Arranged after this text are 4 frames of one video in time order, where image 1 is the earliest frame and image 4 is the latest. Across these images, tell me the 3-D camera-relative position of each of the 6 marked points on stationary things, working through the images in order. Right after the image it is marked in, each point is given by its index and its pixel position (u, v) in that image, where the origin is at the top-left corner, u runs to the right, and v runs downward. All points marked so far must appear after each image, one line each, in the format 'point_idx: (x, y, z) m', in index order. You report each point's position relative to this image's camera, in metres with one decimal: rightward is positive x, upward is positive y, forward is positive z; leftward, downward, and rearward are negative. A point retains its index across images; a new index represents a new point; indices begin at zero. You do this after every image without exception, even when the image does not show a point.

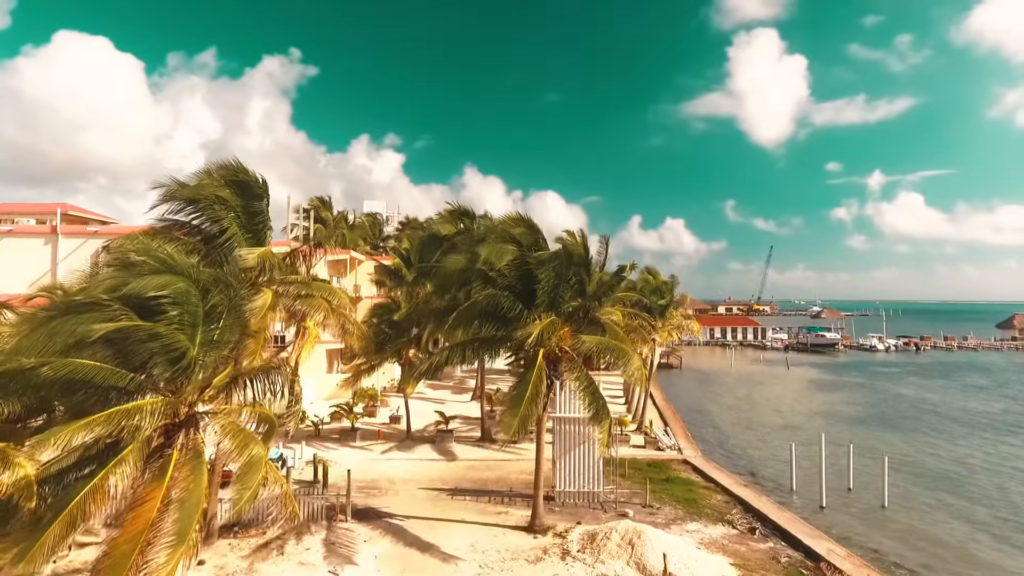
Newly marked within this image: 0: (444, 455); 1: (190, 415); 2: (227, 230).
0: (-2.6, -6.3, +19.3) m
1: (-5.4, -2.1, +8.5) m
2: (-6.6, +1.3, +11.7) m
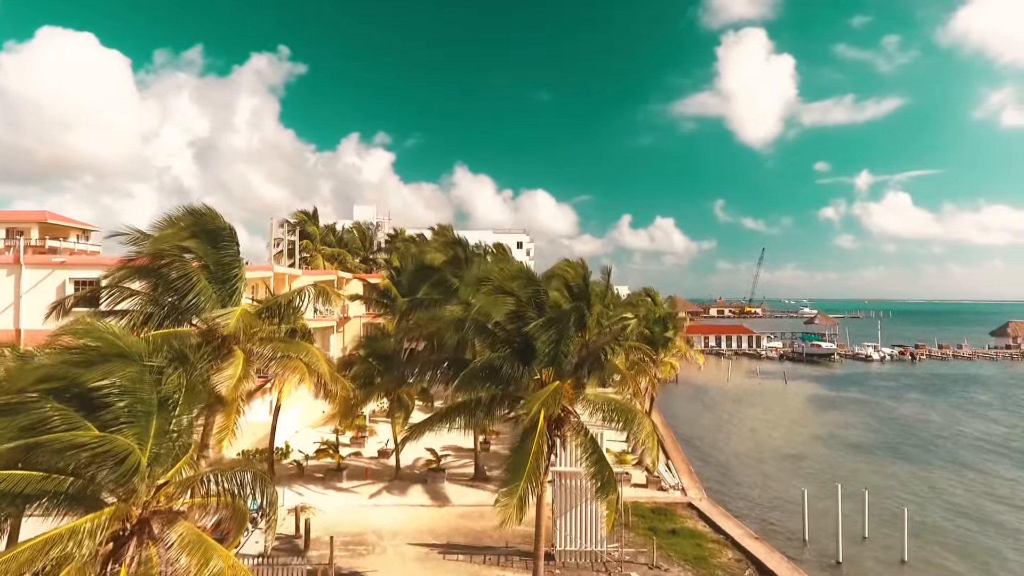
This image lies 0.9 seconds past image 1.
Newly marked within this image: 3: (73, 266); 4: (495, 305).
0: (-2.8, -7.6, +18.3) m
1: (-5.4, -3.4, +7.4) m
2: (-6.7, 0.0, +10.6) m
3: (-16.9, +0.9, +19.4) m
4: (-0.3, -0.4, +10.9) m
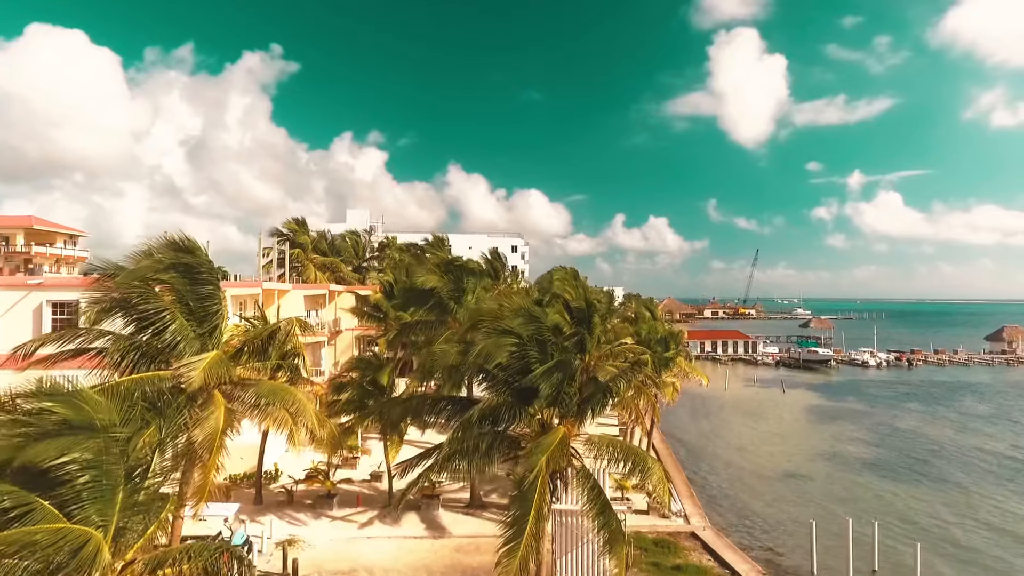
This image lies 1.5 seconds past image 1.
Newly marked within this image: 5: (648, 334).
0: (-2.9, -8.3, +17.6) m
1: (-5.4, -4.2, +6.7) m
2: (-6.7, -0.8, +9.9) m
3: (-17.1, 0.0, +18.6) m
4: (-0.4, -1.2, +10.3) m
5: (+5.3, -1.8, +19.7) m
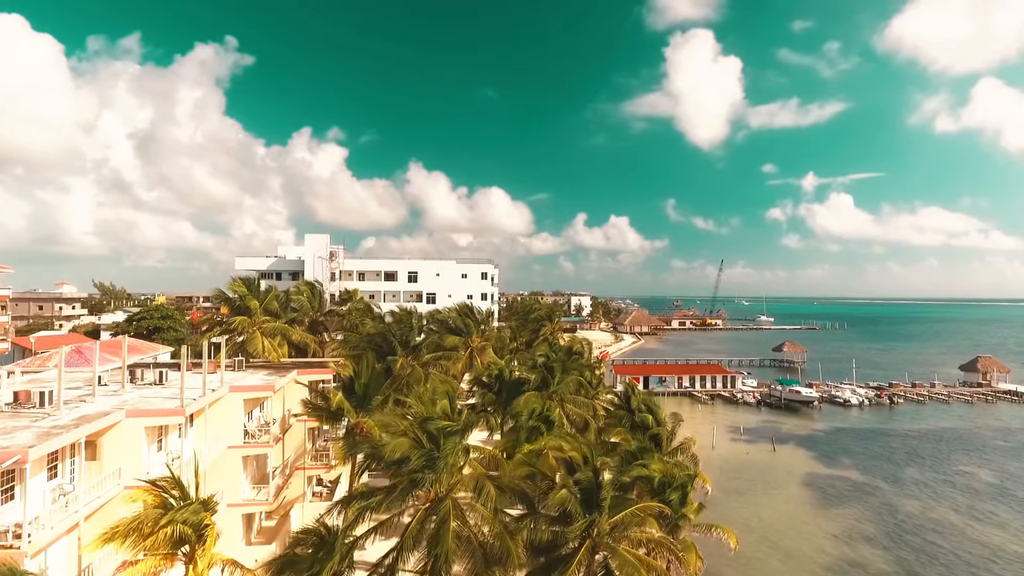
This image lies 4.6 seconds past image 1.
0: (-3.0, -12.9, +13.9) m
1: (-4.9, -8.8, +2.8) m
2: (-6.5, -5.4, +5.8) m
3: (-17.4, -4.8, +13.9) m
4: (-0.2, -5.7, +6.7) m
5: (+4.9, -6.2, +16.5) m
